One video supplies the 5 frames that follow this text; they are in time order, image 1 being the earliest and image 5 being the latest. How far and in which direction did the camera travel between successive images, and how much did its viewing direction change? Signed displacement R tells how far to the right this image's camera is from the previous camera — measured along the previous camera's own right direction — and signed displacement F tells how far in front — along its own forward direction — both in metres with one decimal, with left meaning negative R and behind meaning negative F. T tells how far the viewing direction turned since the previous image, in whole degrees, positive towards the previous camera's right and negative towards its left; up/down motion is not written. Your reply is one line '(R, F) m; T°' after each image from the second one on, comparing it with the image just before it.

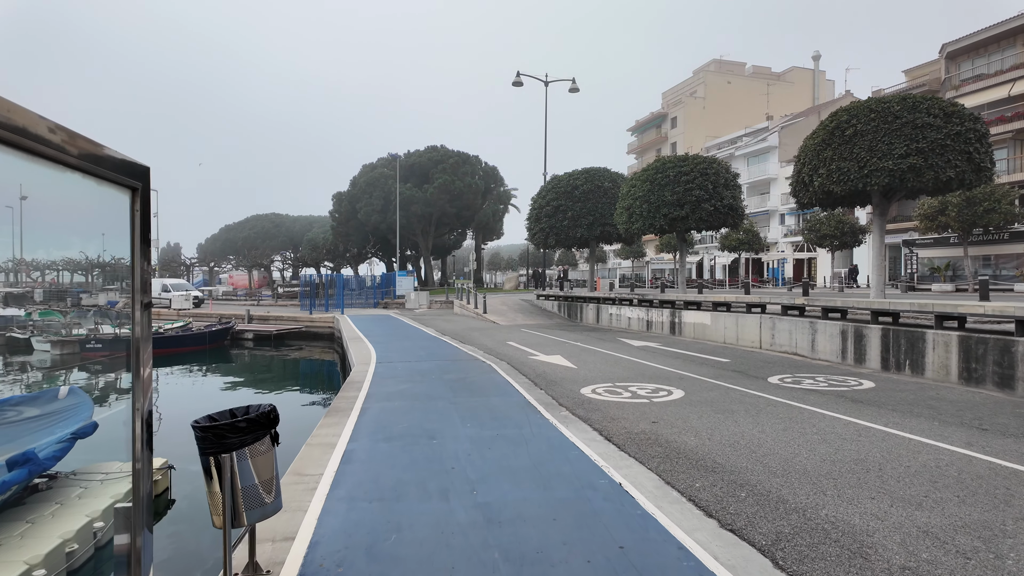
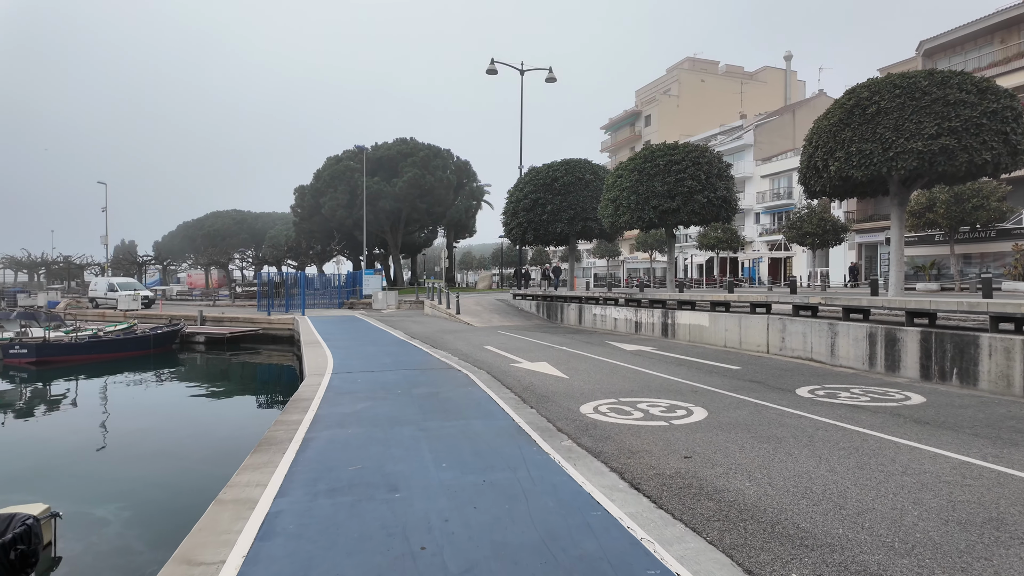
(-0.2, +1.7) m; +3°
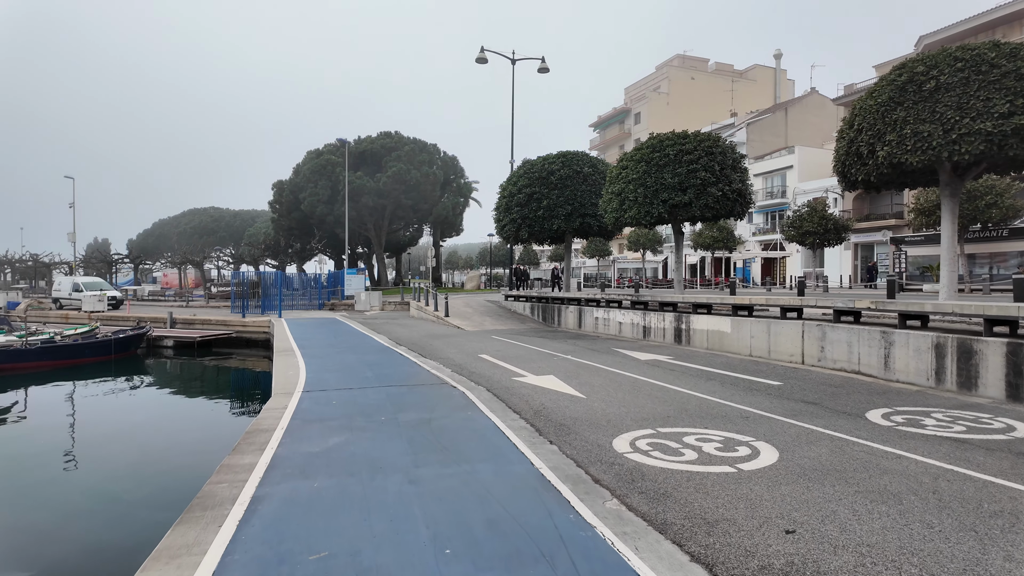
(-0.3, +1.6) m; +1°
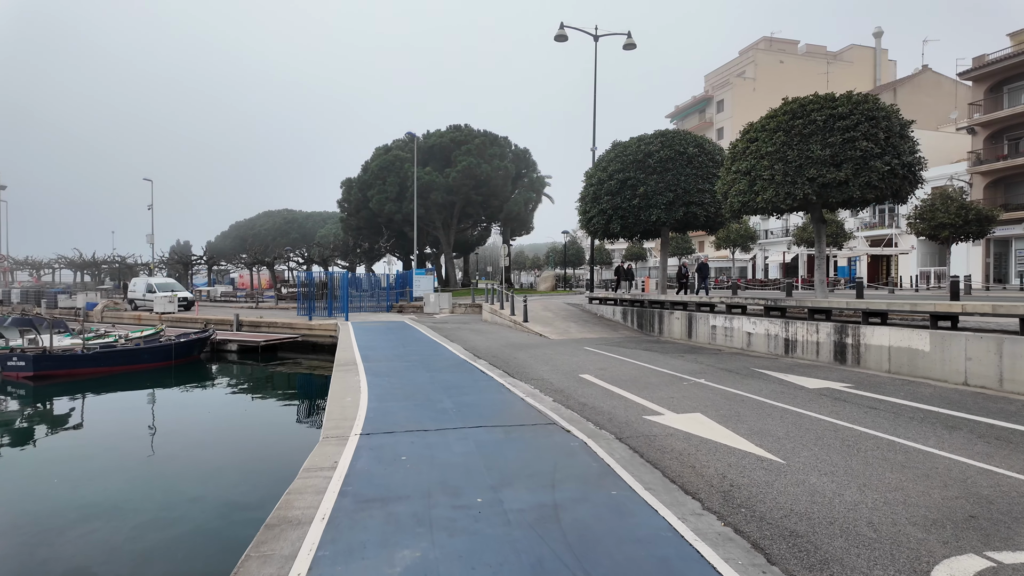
(-0.8, +2.8) m; -6°
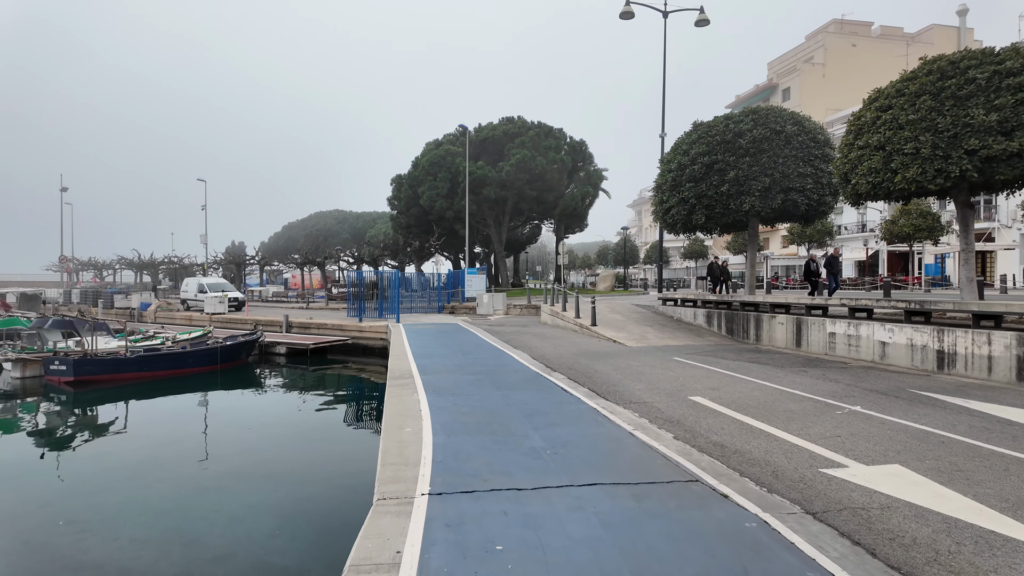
(-0.7, +1.9) m; -4°
